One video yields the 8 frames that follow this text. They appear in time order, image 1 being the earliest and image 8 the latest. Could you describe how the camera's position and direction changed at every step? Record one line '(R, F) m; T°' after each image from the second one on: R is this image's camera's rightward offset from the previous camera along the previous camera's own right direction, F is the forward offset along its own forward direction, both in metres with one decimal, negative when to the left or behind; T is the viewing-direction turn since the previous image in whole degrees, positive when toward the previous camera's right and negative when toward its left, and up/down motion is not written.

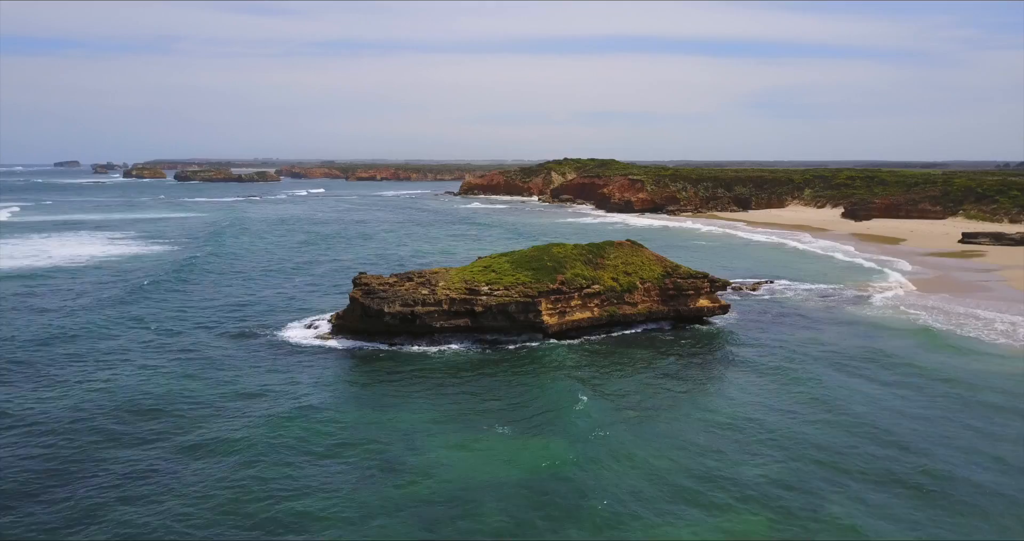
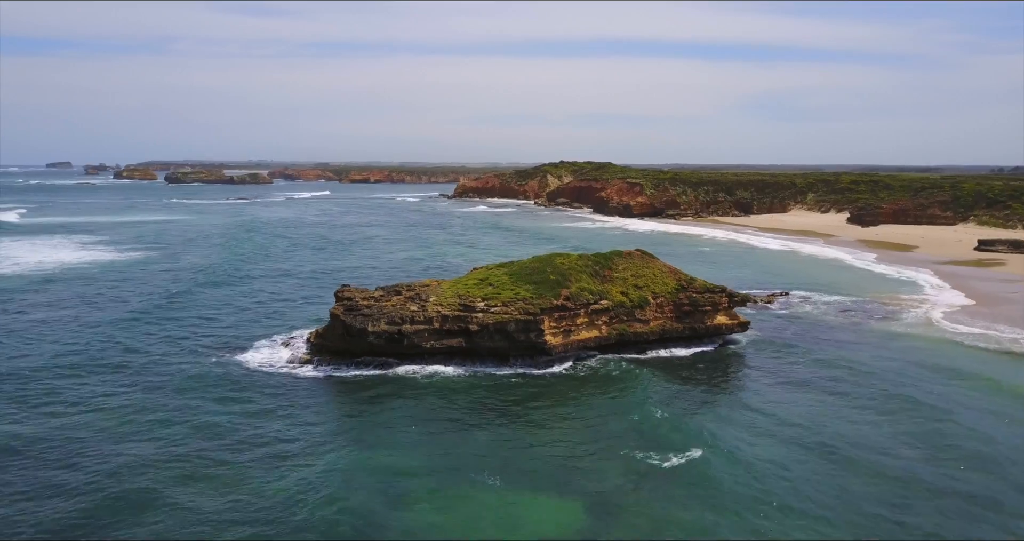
(-0.1, +2.0) m; 0°
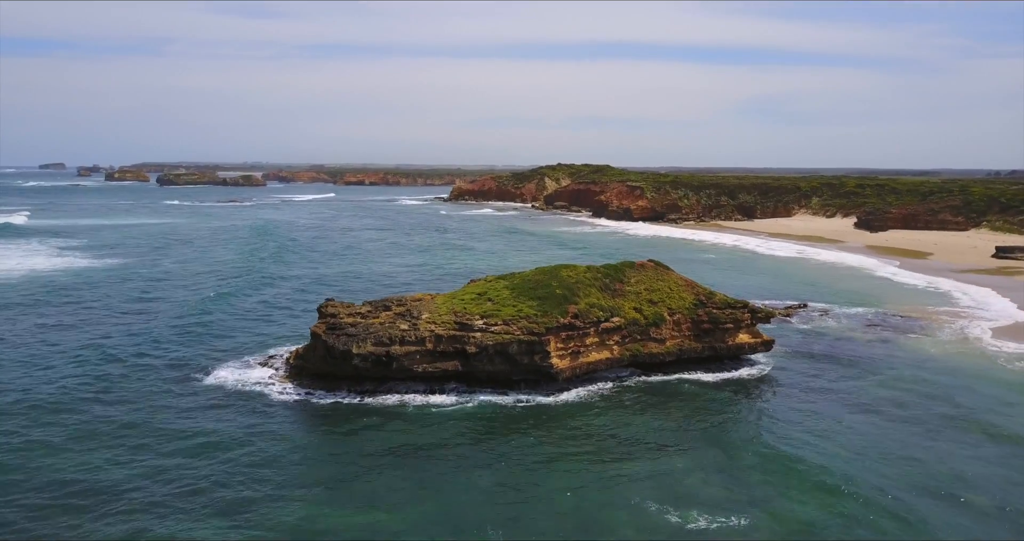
(-0.1, +1.9) m; 0°
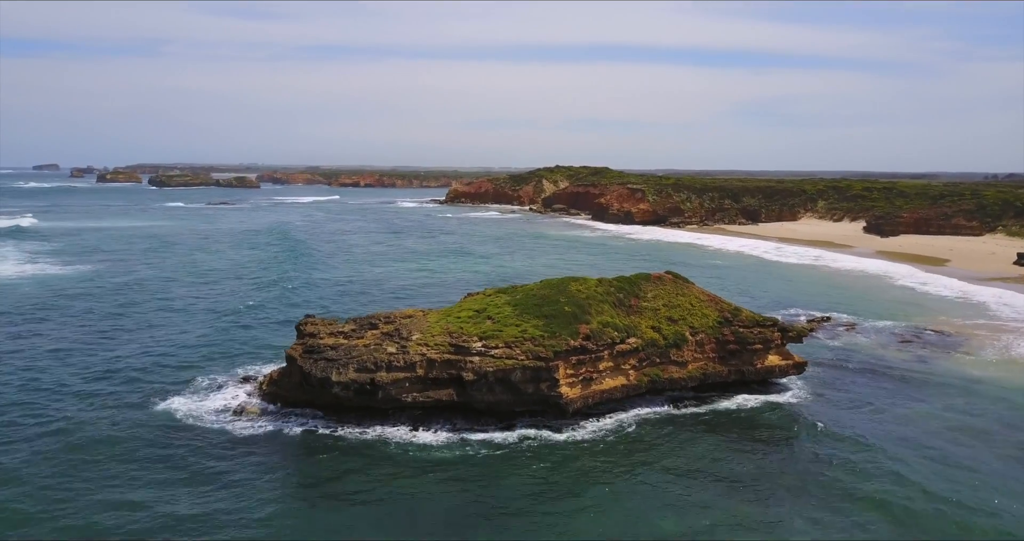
(-0.1, +2.0) m; 0°
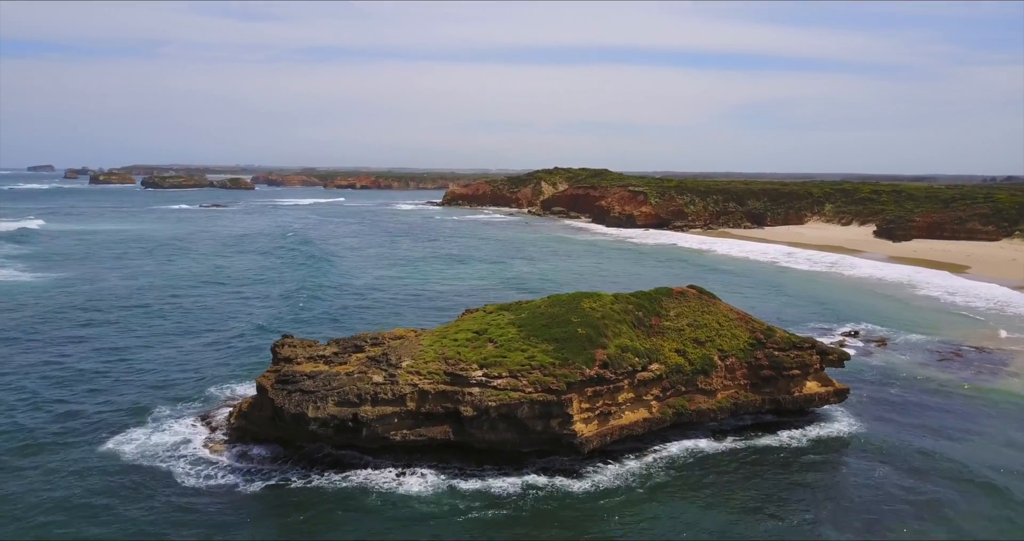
(-0.1, +1.9) m; 0°
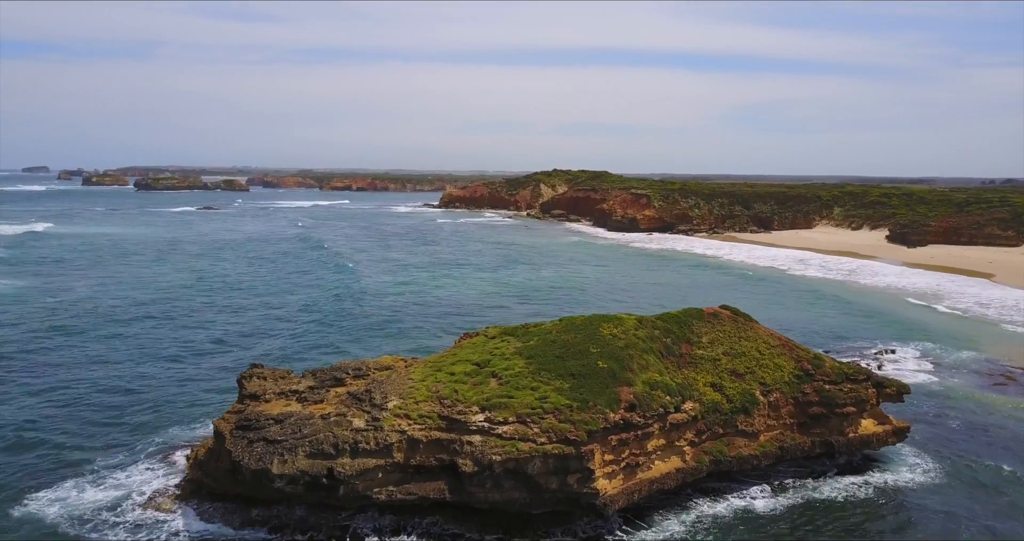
(-0.1, +2.1) m; 0°
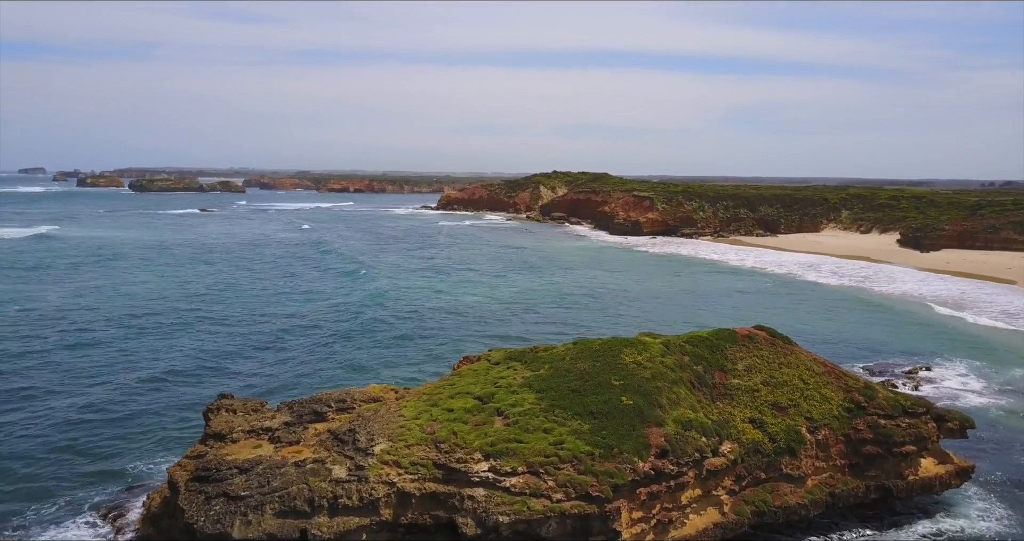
(-0.1, +1.6) m; 0°
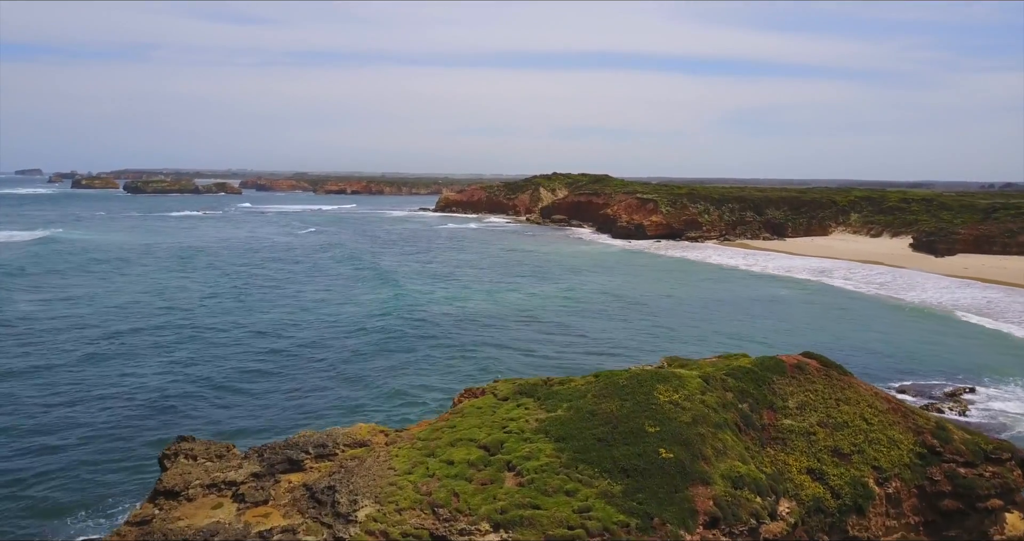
(-0.1, +1.7) m; 0°
